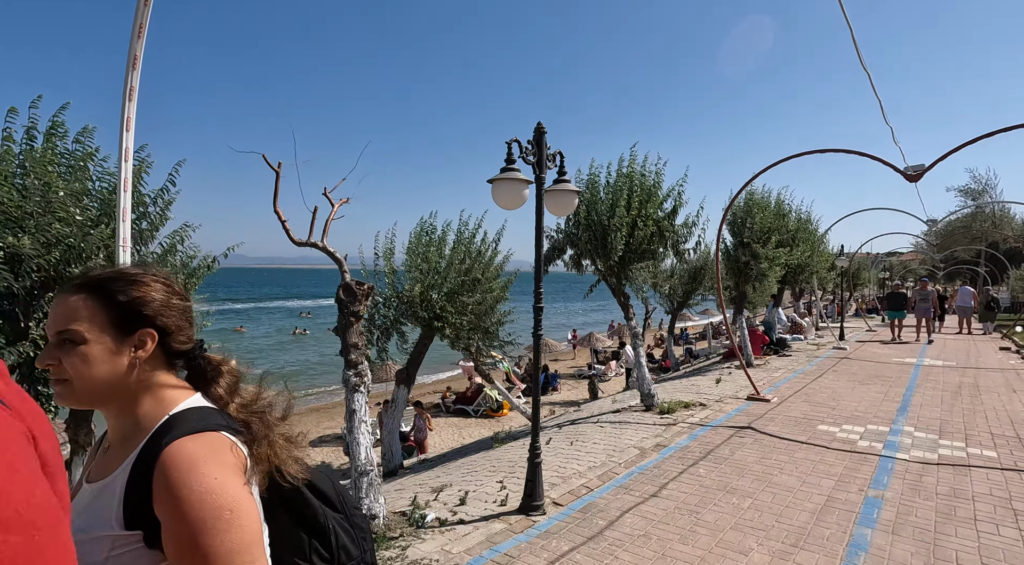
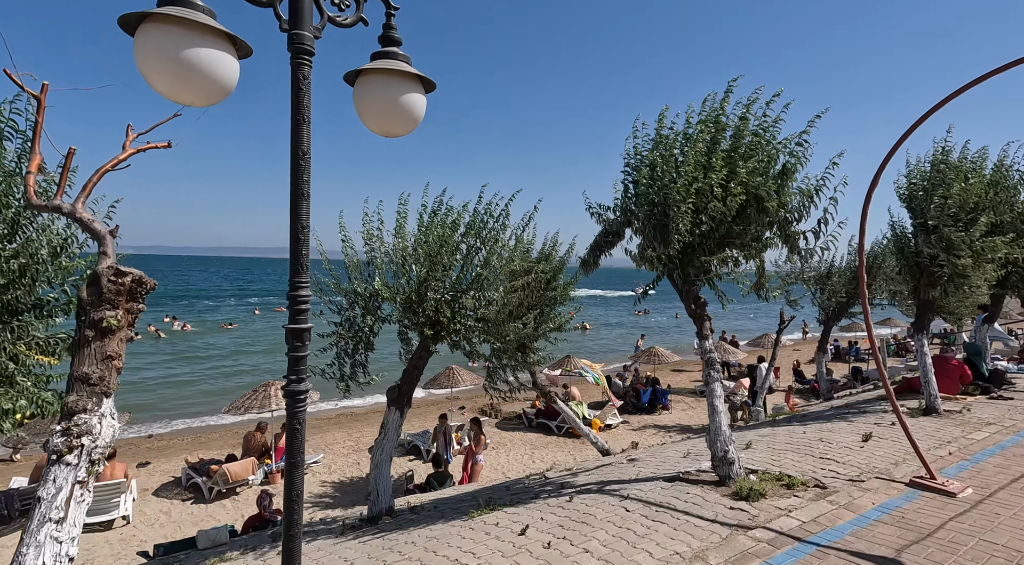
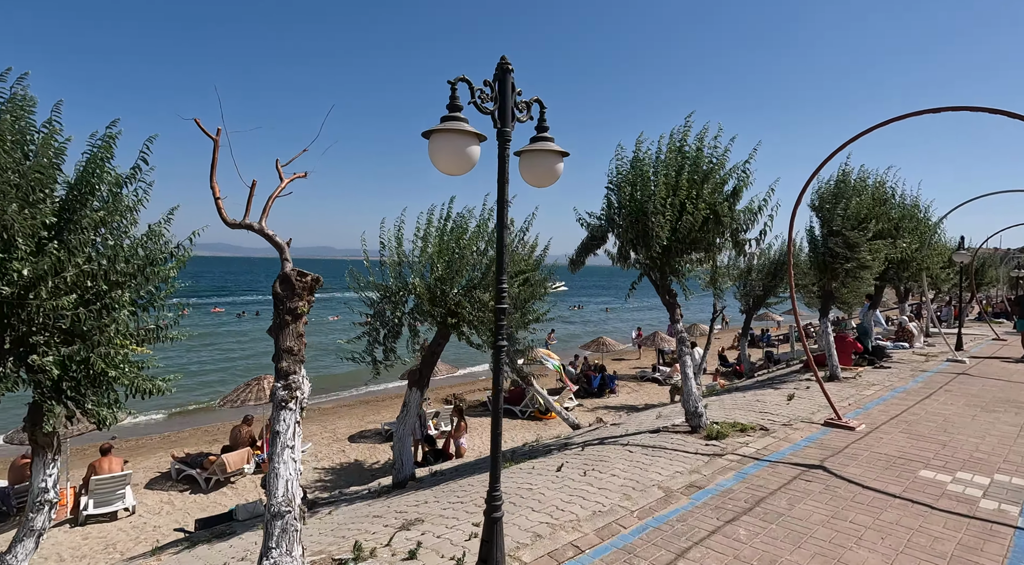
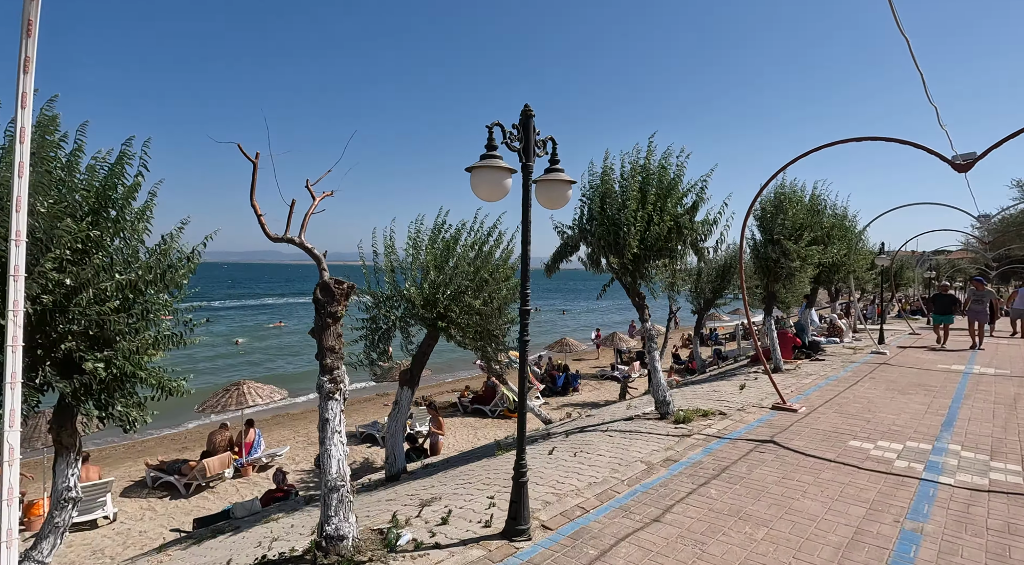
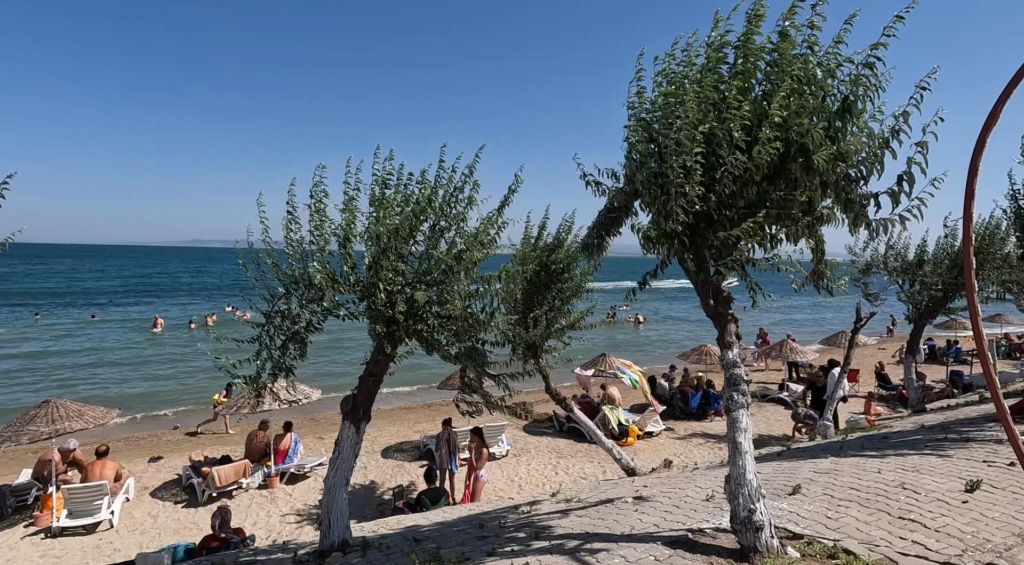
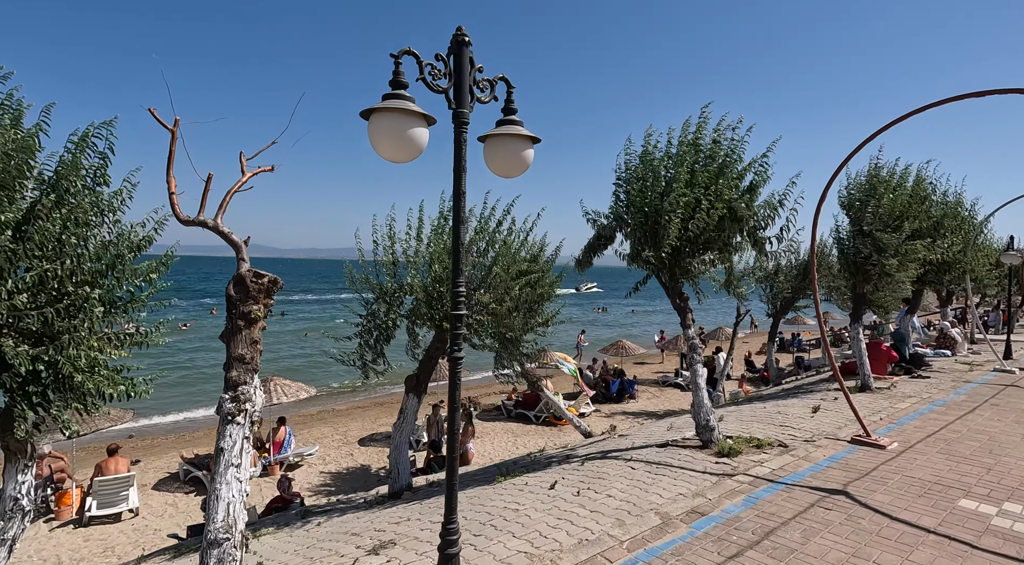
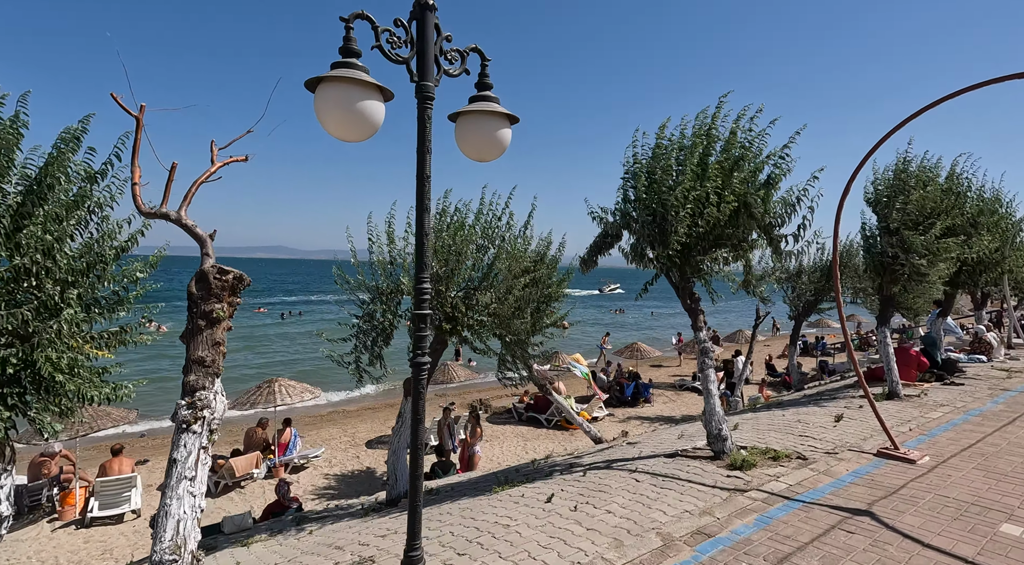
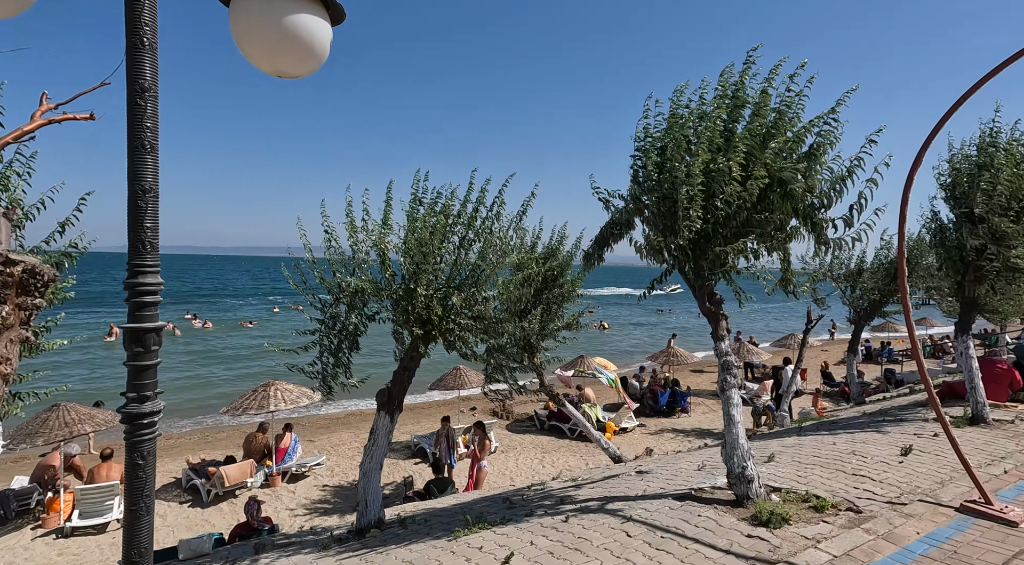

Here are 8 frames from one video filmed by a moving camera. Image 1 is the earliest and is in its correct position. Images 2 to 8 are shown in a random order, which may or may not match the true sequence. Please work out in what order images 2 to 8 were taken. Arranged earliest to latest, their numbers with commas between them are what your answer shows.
4, 3, 6, 7, 2, 8, 5
